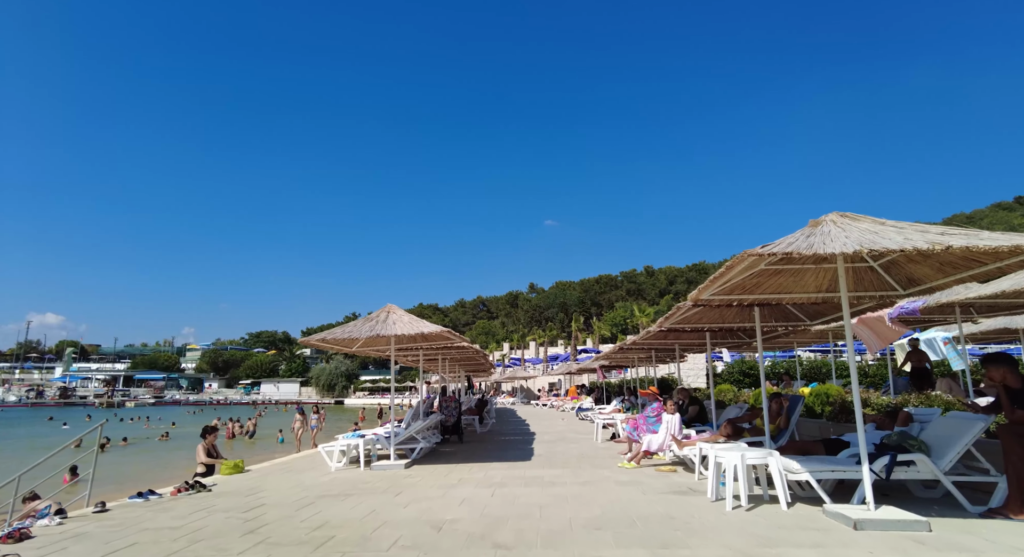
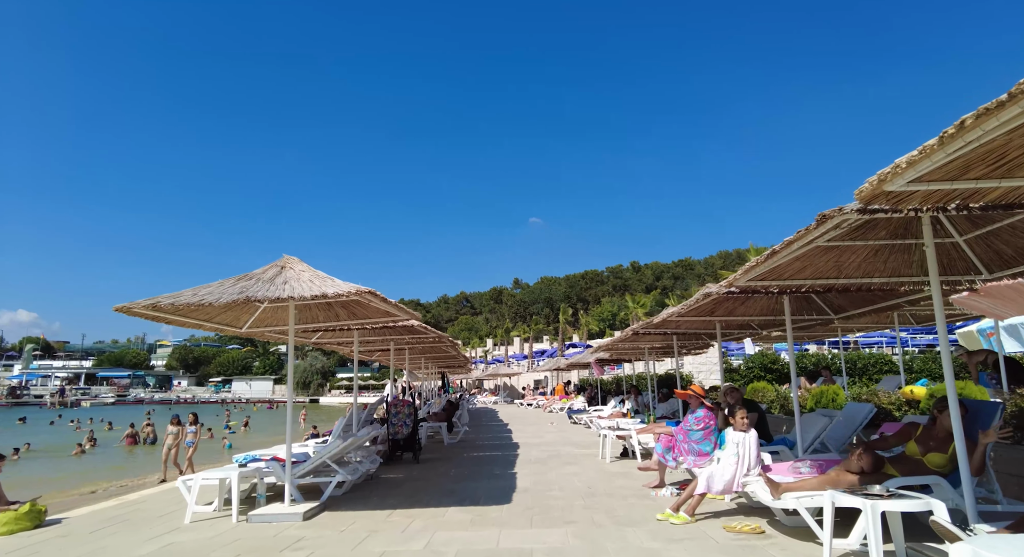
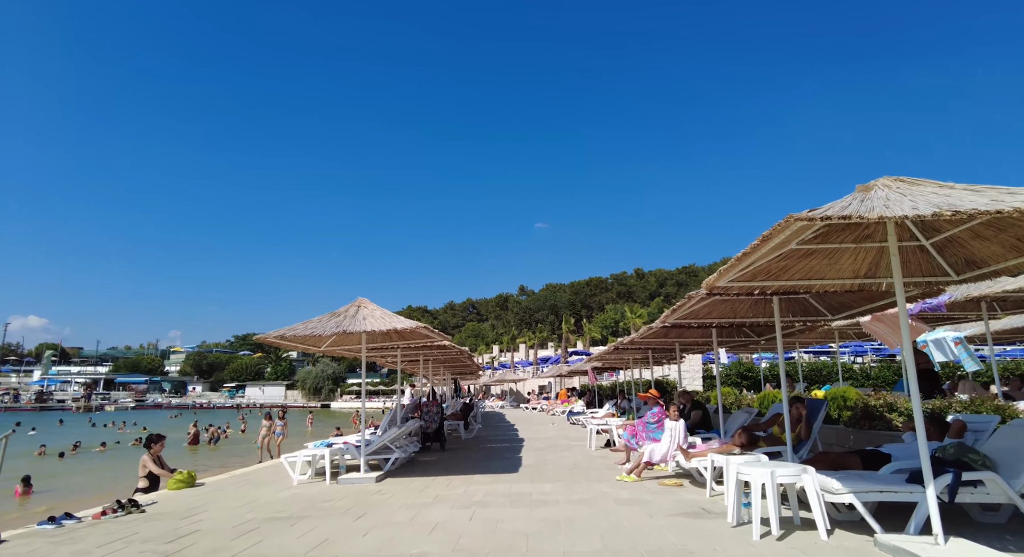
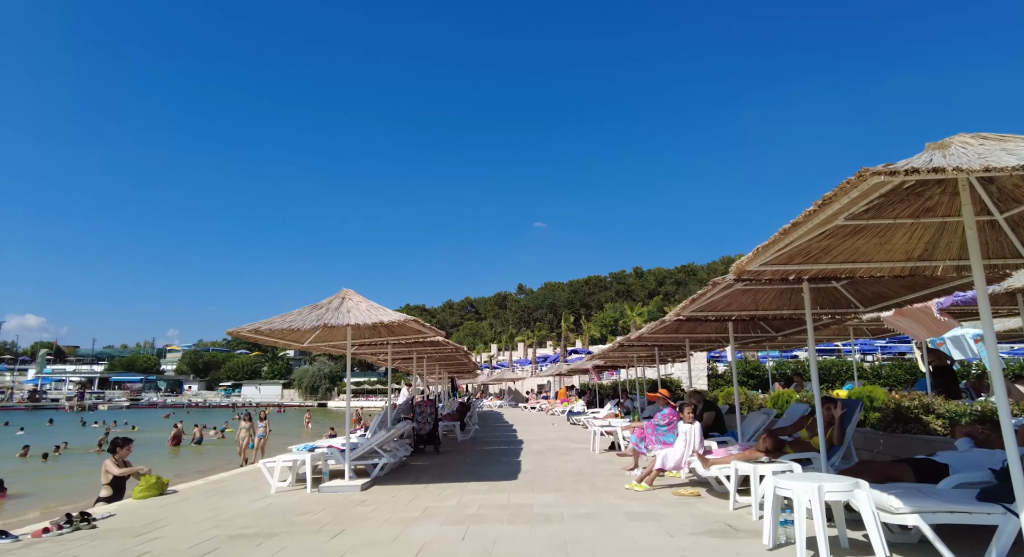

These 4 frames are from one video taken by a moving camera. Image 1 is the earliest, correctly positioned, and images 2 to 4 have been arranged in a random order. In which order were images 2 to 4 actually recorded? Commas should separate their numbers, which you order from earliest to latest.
3, 4, 2
